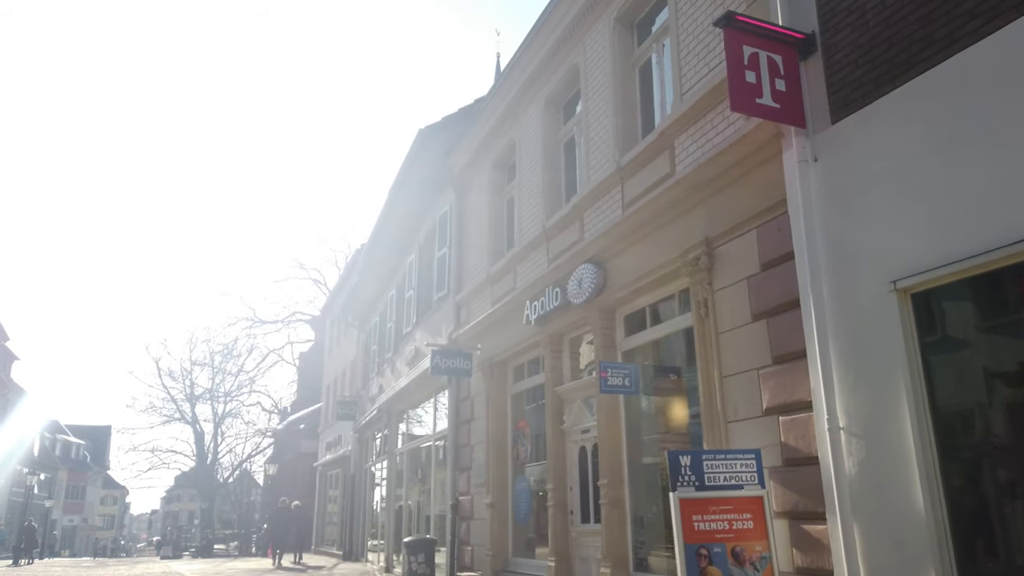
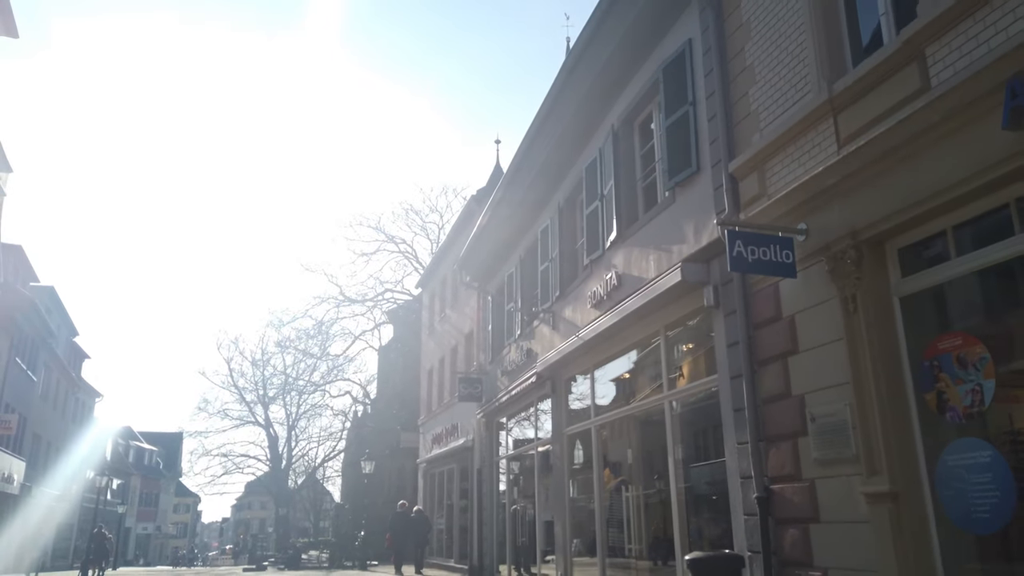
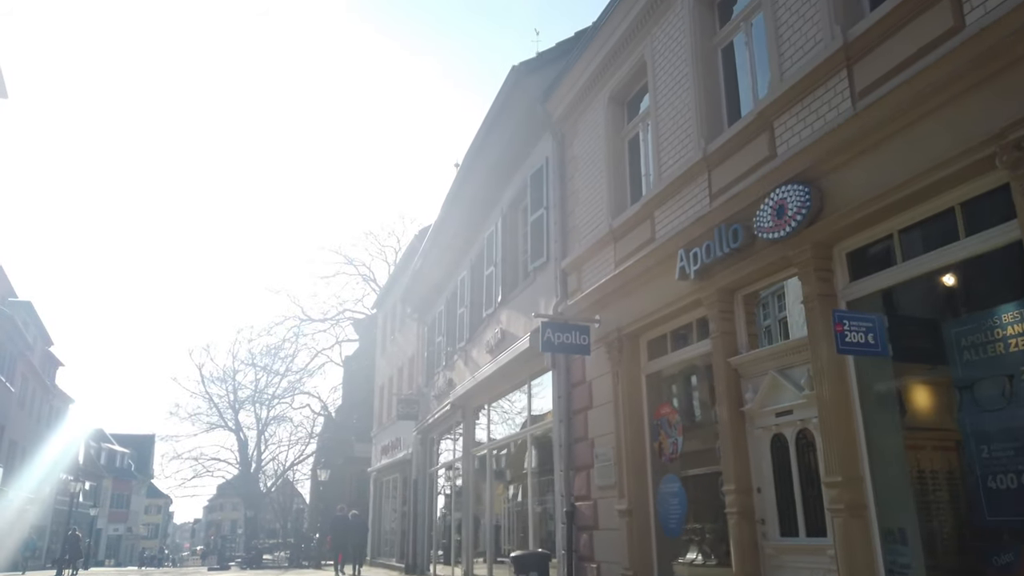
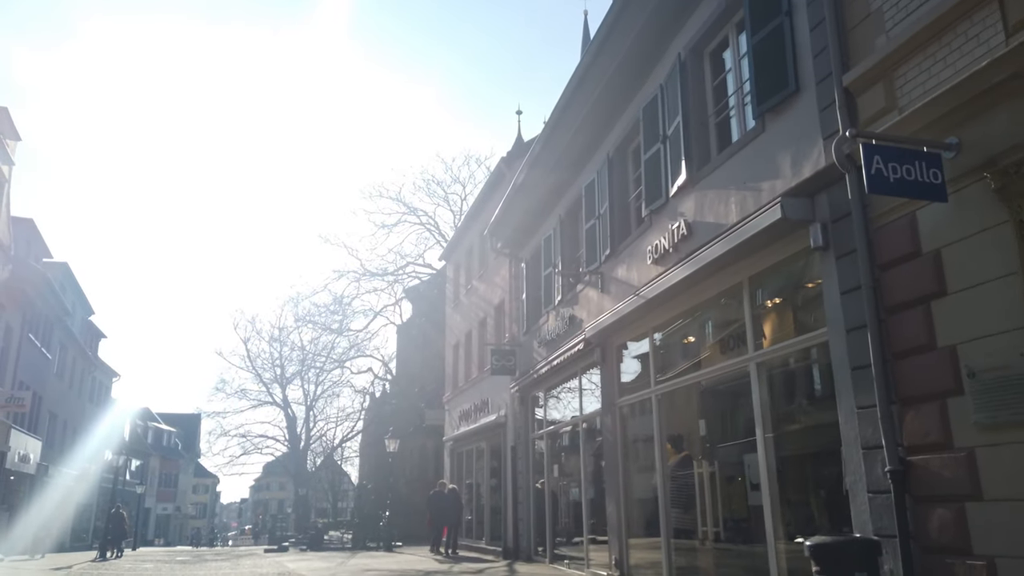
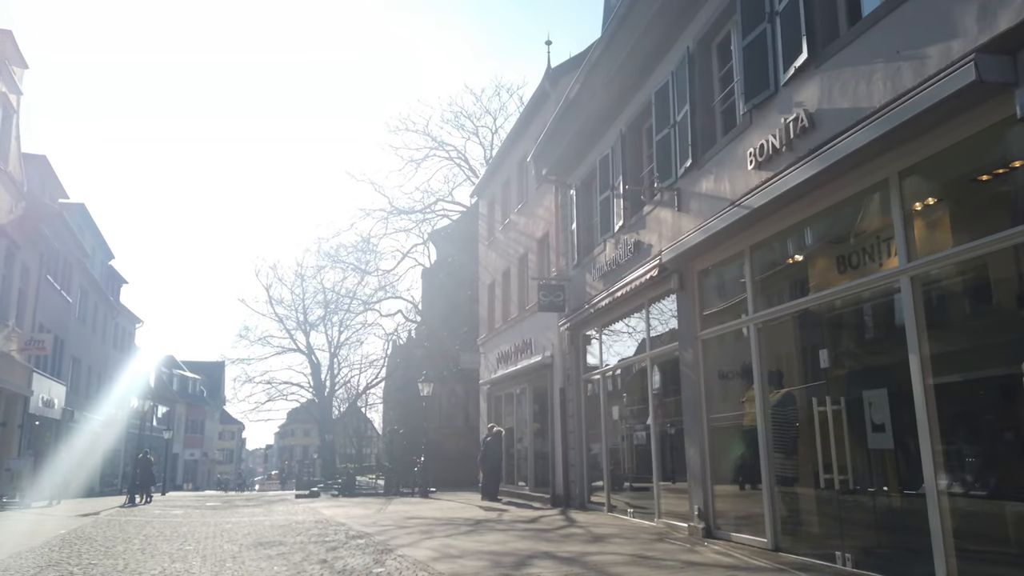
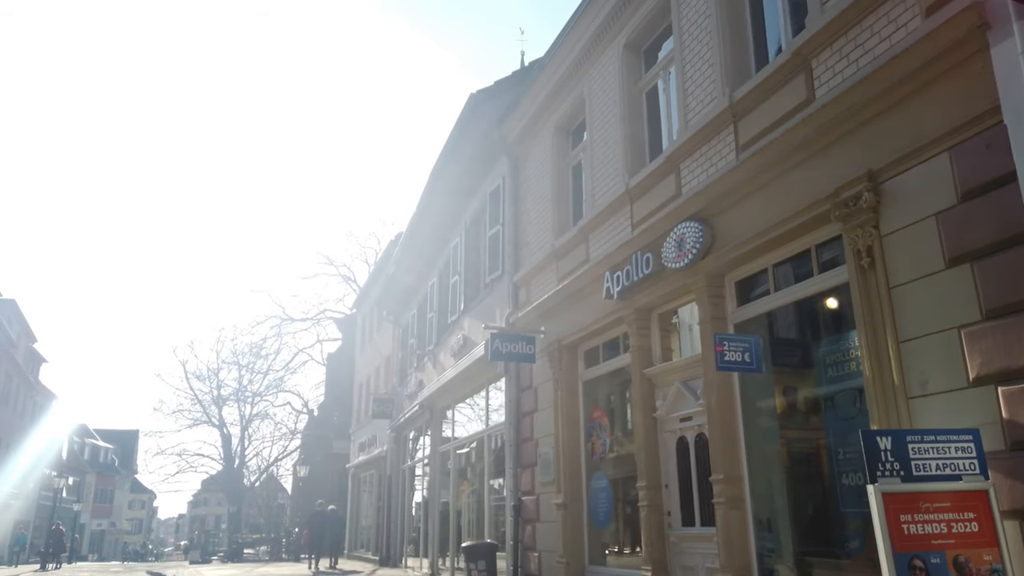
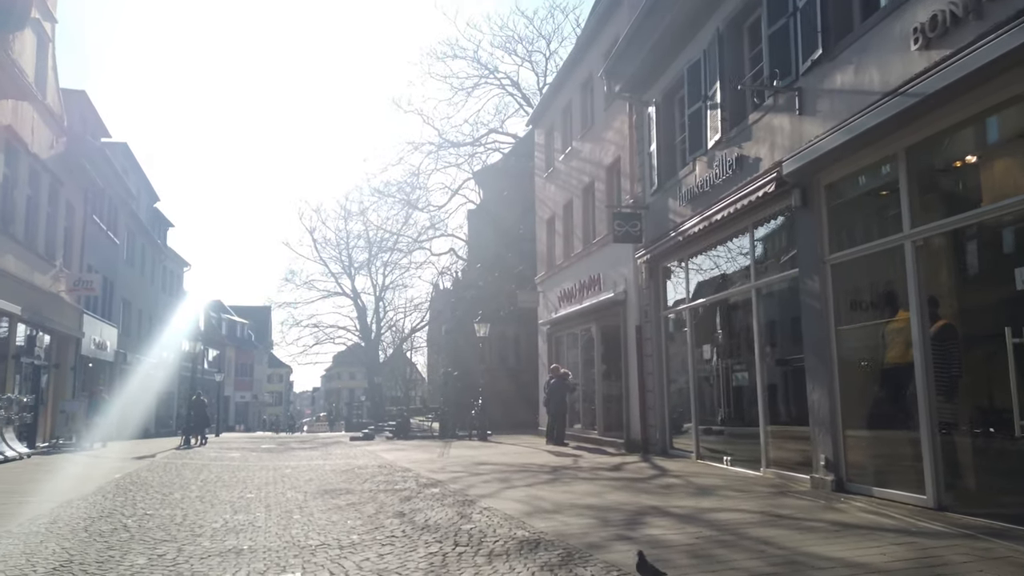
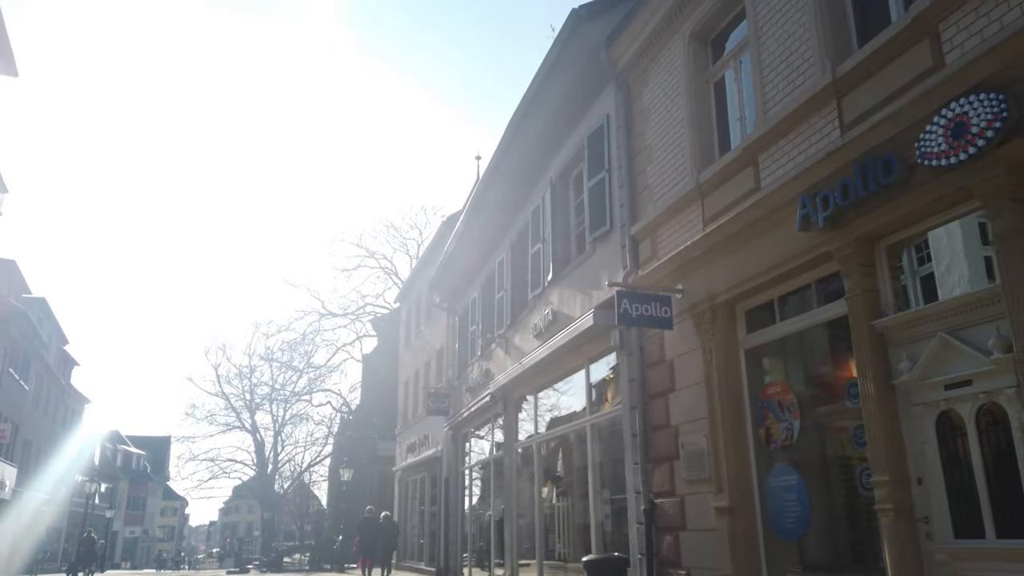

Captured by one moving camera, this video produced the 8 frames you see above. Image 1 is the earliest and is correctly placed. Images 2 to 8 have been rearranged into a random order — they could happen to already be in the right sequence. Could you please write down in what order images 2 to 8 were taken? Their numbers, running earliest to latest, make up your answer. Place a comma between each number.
6, 3, 8, 2, 4, 5, 7
